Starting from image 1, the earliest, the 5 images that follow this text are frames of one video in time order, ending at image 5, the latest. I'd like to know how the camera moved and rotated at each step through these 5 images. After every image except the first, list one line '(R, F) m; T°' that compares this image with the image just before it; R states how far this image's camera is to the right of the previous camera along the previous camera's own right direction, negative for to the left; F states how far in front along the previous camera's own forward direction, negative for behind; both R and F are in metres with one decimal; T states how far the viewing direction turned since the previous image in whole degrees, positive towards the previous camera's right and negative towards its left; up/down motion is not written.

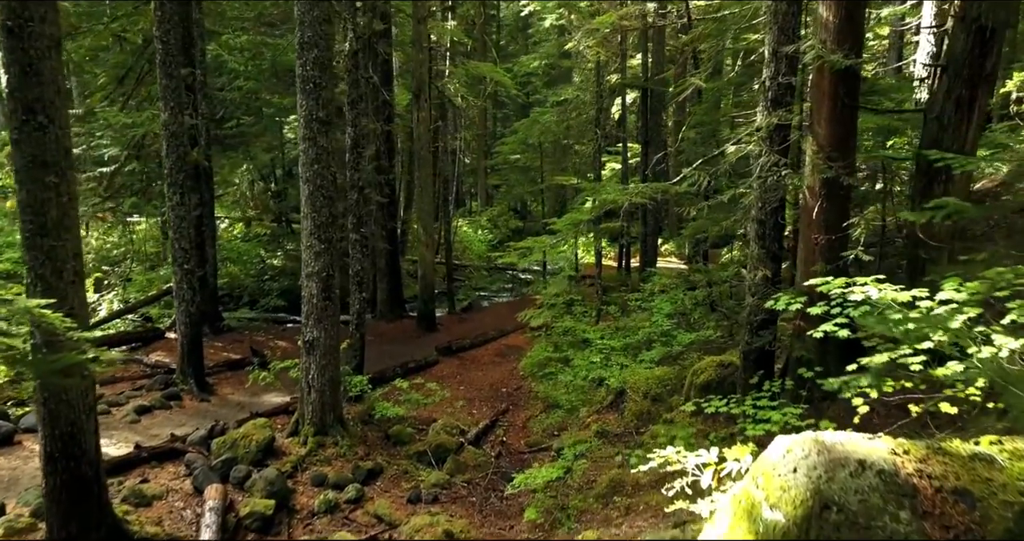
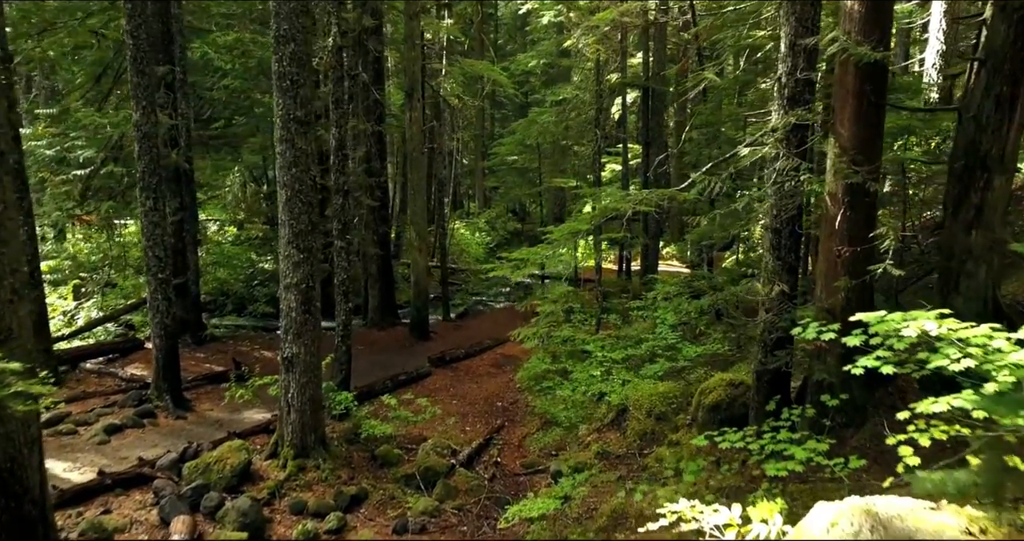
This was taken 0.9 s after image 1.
(+0.1, +0.6) m; 0°
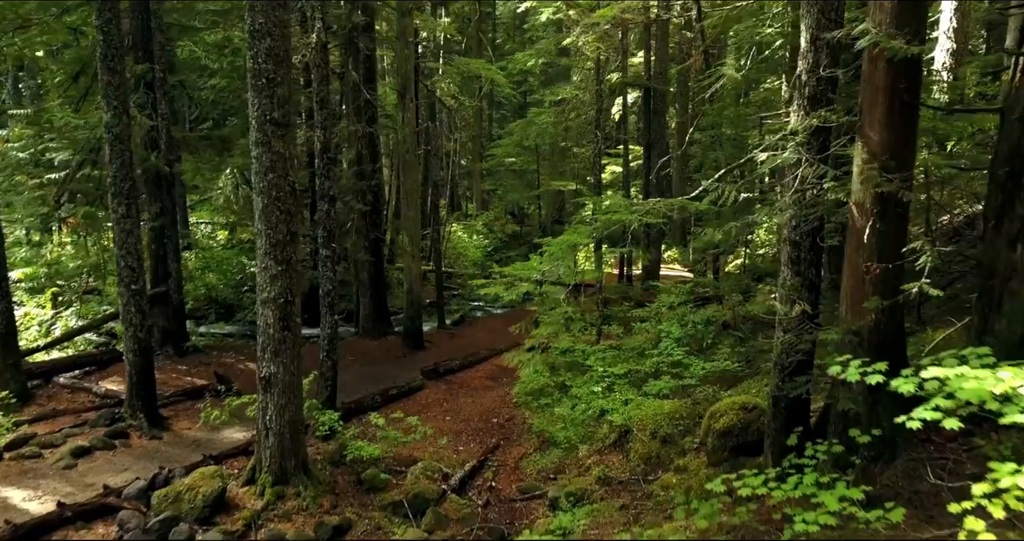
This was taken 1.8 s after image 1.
(+0.1, +0.6) m; 0°
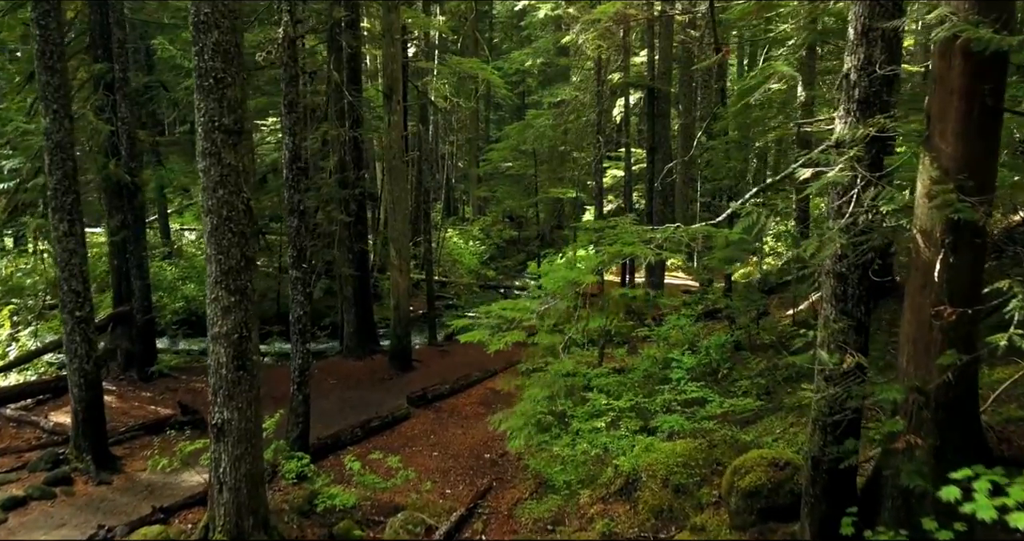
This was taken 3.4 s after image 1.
(+0.1, +1.0) m; 0°
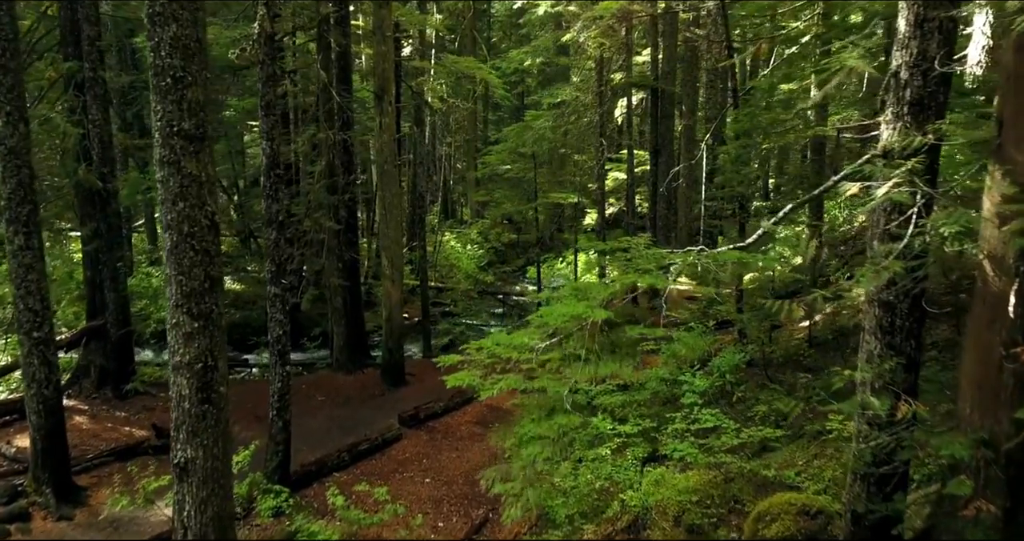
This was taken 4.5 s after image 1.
(0.0, +0.7) m; 0°
